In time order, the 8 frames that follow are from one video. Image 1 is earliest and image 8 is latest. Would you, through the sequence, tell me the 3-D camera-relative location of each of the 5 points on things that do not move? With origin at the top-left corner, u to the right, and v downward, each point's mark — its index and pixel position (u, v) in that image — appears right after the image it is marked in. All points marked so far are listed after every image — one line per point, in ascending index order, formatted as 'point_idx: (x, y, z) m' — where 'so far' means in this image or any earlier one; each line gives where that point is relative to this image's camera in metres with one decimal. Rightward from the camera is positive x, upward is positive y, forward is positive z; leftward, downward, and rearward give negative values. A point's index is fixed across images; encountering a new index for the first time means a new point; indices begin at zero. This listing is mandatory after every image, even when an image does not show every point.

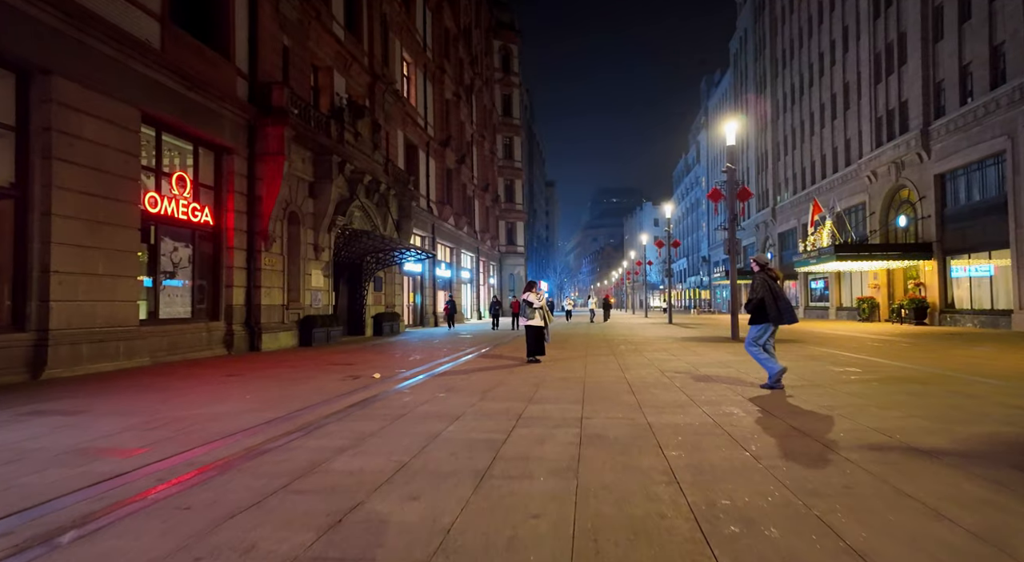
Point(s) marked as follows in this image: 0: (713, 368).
0: (+3.9, -1.7, +11.7) m
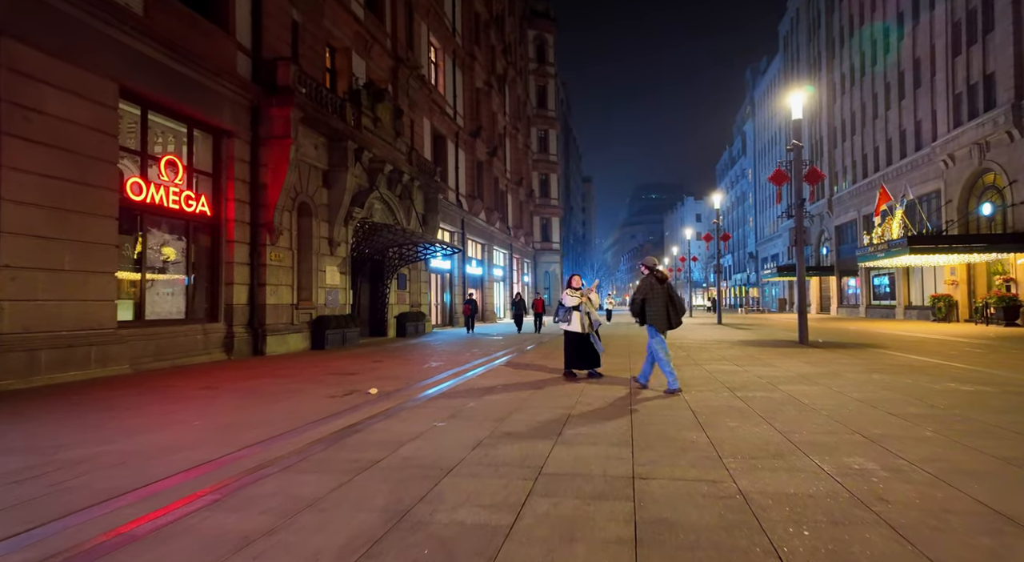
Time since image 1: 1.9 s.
0: (+4.4, -1.6, +9.3) m
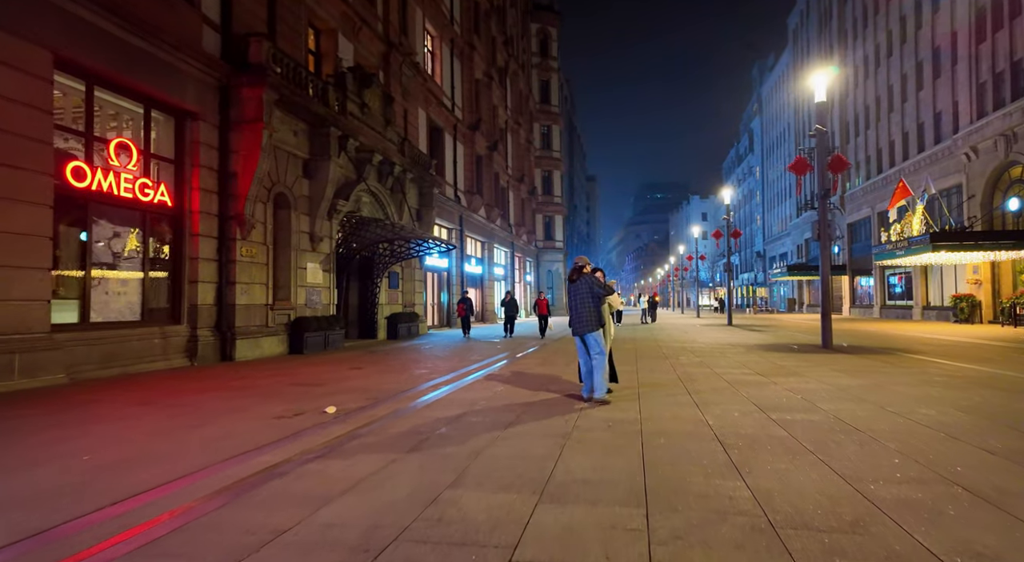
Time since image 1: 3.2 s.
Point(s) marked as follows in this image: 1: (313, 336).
0: (+4.2, -1.6, +7.8) m
1: (-5.4, -1.5, +16.1) m
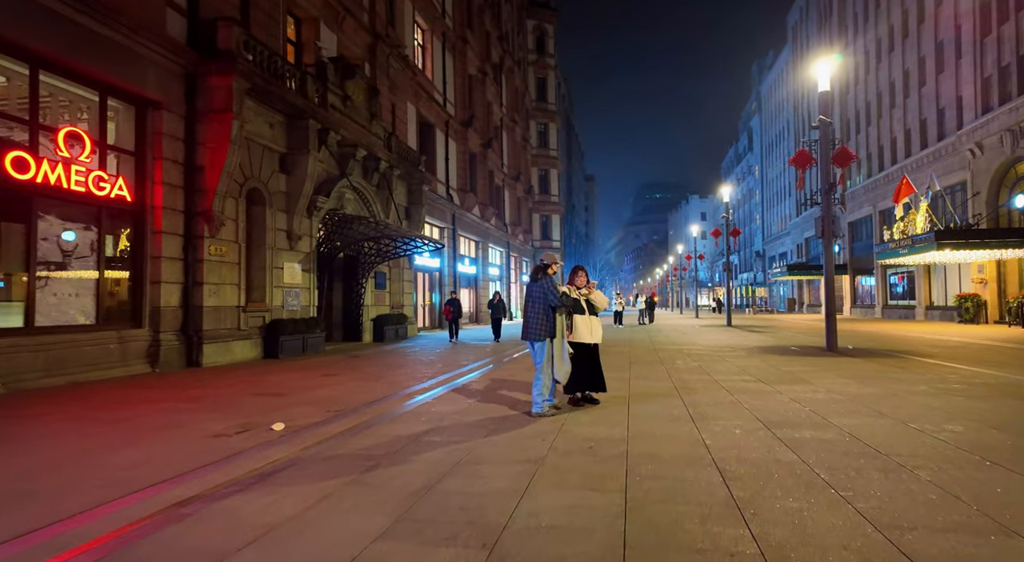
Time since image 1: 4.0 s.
0: (+3.9, -1.5, +7.0) m
1: (-5.8, -1.5, +15.3) m
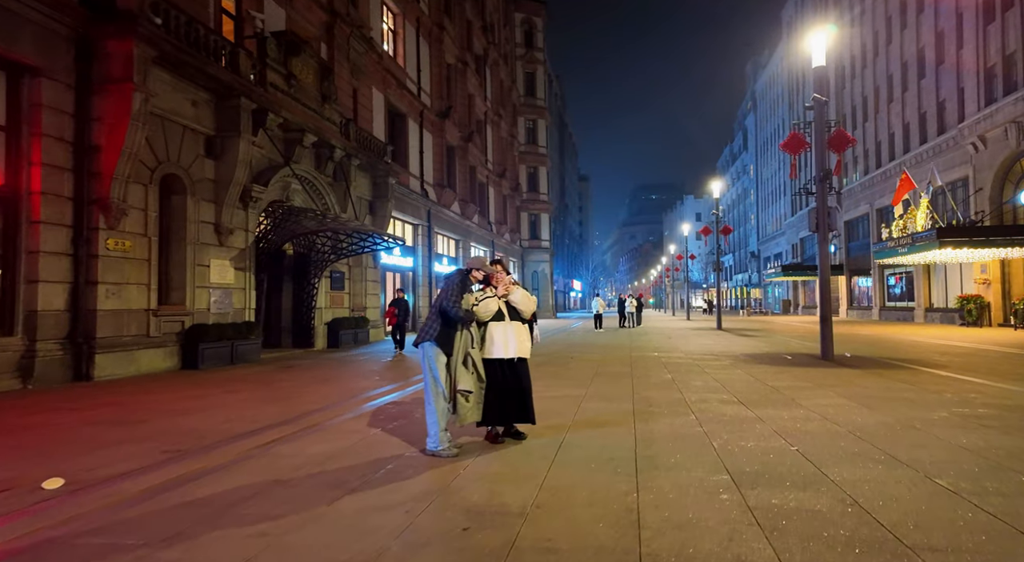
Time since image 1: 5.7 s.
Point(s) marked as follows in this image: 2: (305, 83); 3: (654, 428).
0: (+2.9, -1.5, +5.2) m
1: (-6.8, -1.5, +13.4) m
2: (-6.2, +5.9, +17.8) m
3: (+1.6, -1.6, +6.5) m
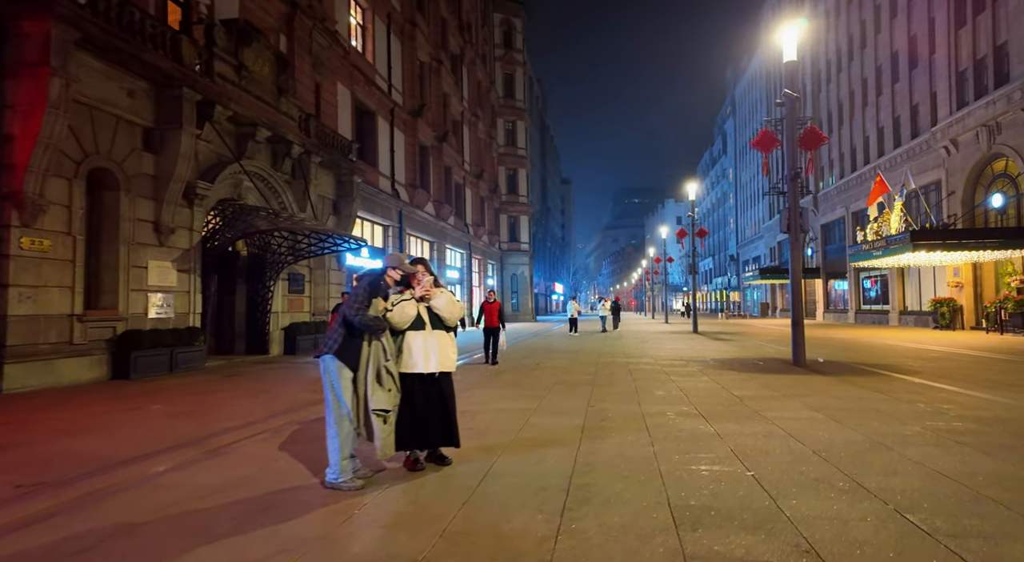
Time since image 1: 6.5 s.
0: (+2.2, -1.6, +4.6) m
1: (-7.7, -1.5, +12.5) m
2: (-7.2, +5.9, +16.9) m
3: (+0.9, -1.6, +5.8) m
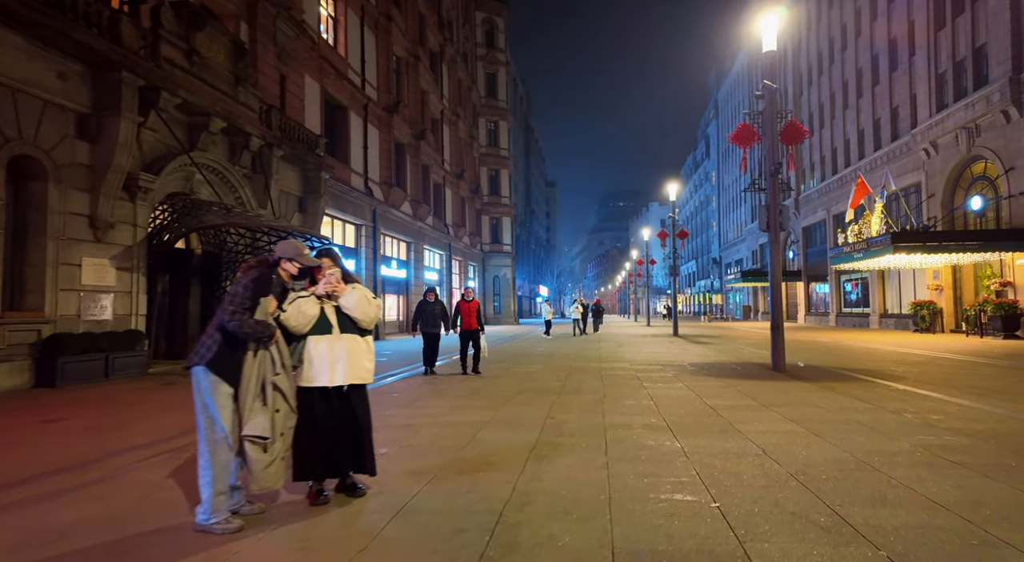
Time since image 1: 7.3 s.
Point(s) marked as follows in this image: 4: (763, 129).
0: (+1.7, -1.5, +3.8) m
1: (-8.4, -1.5, +11.5) m
2: (-8.1, +5.9, +15.9) m
3: (+0.3, -1.6, +5.0) m
4: (+5.3, +3.2, +12.5) m
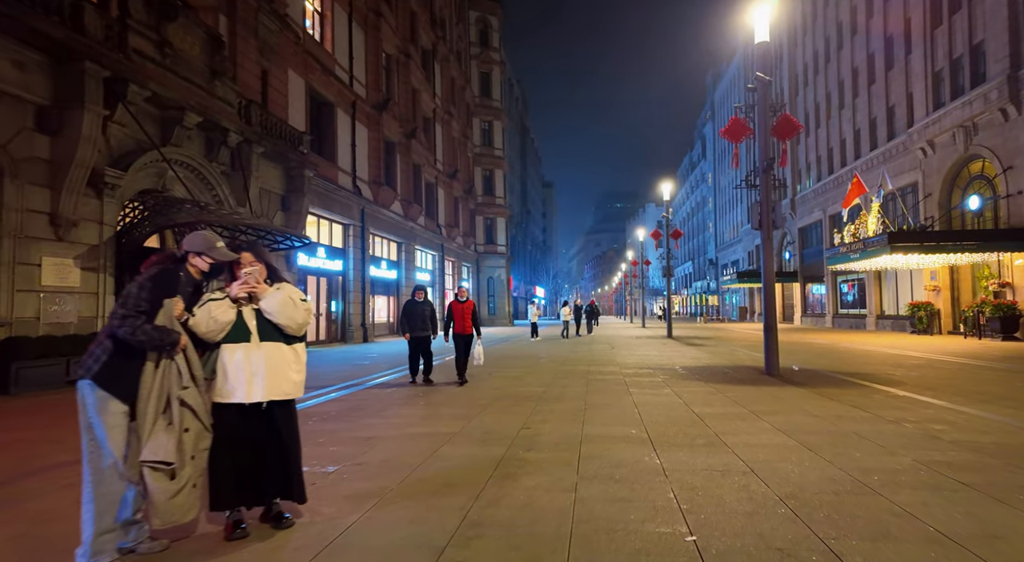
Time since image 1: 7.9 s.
0: (+1.4, -1.5, +3.3) m
1: (-8.8, -1.5, +10.9) m
2: (-8.4, +5.9, +15.4) m
3: (0.0, -1.6, +4.5) m
4: (+4.9, +3.2, +12.0) m
